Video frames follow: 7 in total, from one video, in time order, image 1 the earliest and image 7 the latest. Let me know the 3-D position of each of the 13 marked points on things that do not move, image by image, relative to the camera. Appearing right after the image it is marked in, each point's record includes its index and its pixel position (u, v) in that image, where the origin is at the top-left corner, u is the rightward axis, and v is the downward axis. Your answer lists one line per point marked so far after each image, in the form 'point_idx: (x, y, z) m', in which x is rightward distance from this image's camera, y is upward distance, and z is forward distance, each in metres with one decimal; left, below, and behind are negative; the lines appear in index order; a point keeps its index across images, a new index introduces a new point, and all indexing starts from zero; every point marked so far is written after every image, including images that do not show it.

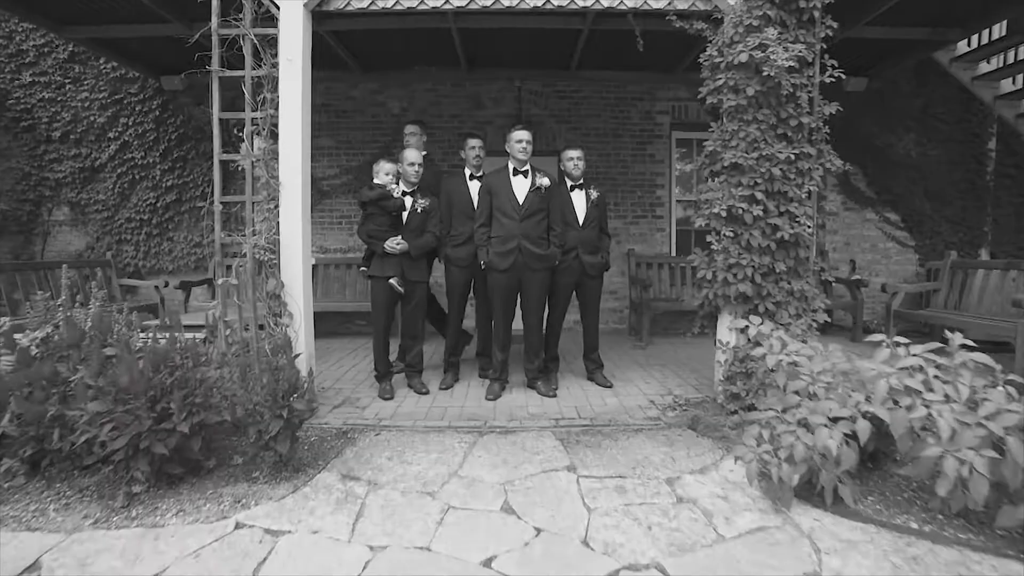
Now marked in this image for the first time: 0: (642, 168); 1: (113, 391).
0: (+1.7, +1.5, +6.7) m
1: (-1.7, -0.4, +2.3) m
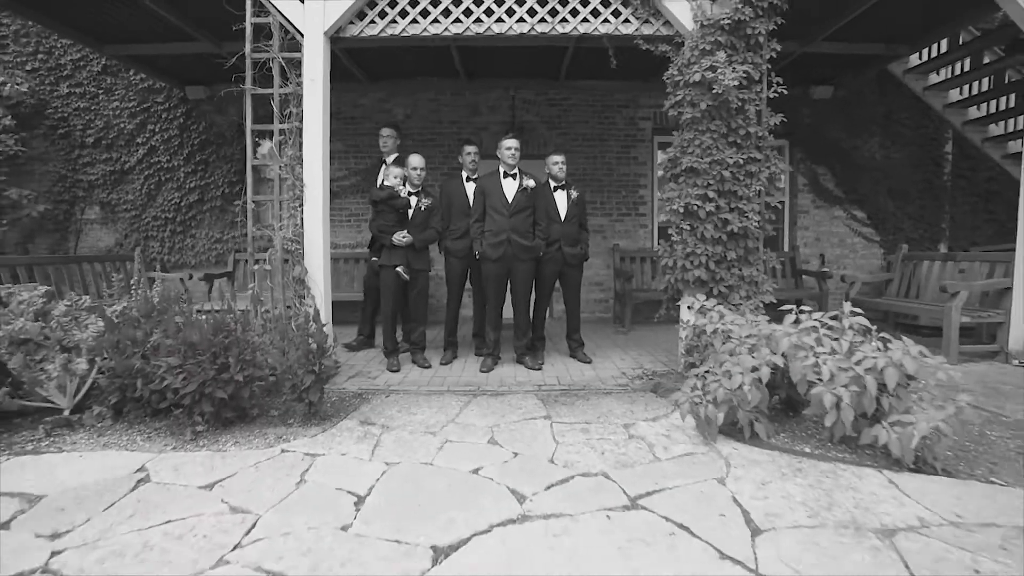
0: (+1.6, +1.6, +7.3) m
1: (-1.8, -0.3, +2.9) m
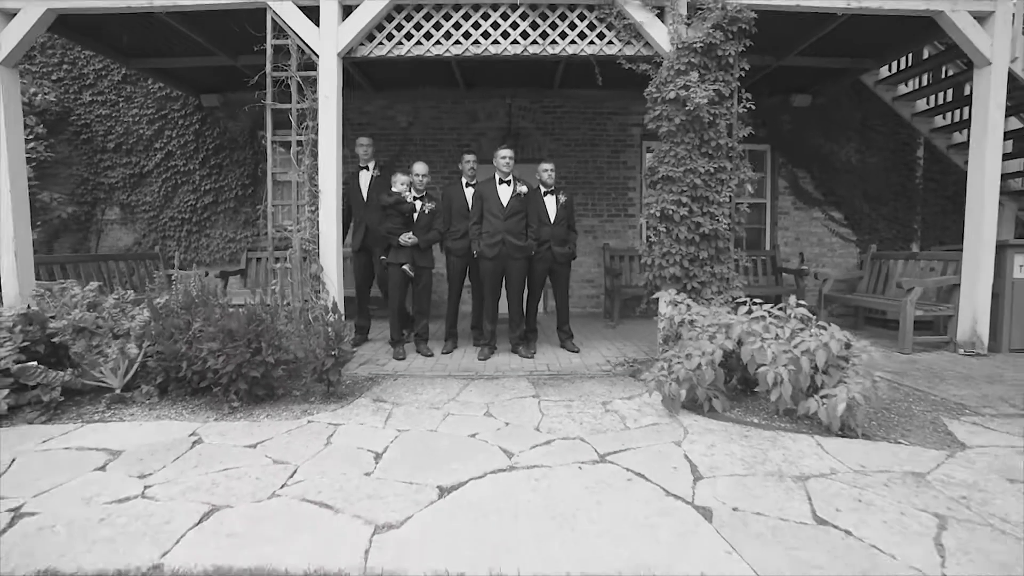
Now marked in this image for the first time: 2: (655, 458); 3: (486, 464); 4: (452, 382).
0: (+1.5, +1.7, +7.7) m
1: (-1.8, -0.3, +3.3) m
2: (+0.7, -0.8, +2.6) m
3: (-0.1, -0.8, +2.5) m
4: (-0.5, -0.7, +4.2) m
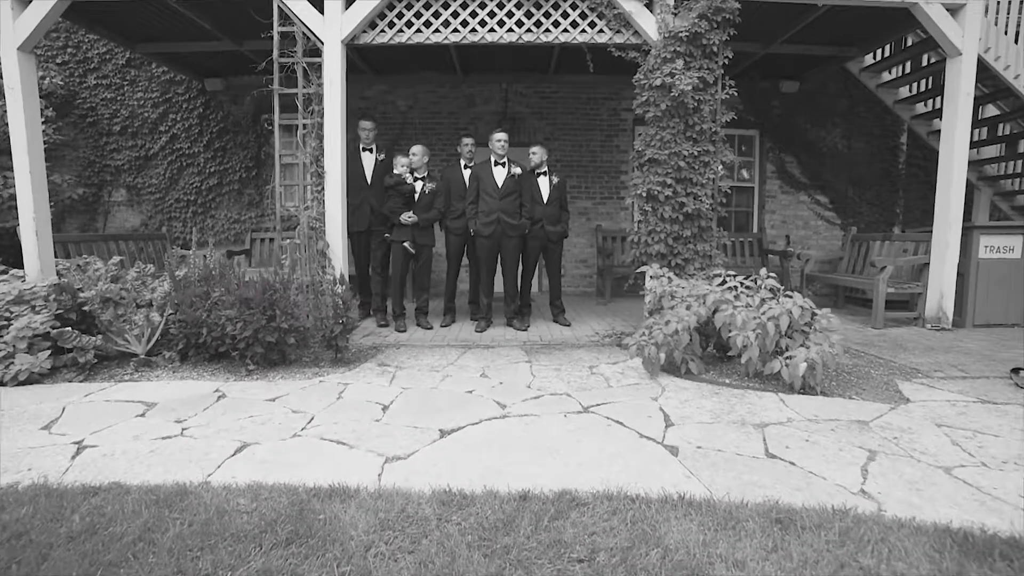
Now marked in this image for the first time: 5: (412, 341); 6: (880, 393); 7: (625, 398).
0: (+1.5, +2.0, +8.0) m
1: (-1.9, -0.1, +3.6) m
2: (+0.7, -0.7, +2.9) m
3: (-0.2, -0.7, +2.8) m
4: (-0.5, -0.5, +4.5) m
5: (-0.9, -0.5, +4.8) m
6: (+2.2, -0.6, +3.2) m
7: (+0.7, -0.7, +3.1) m
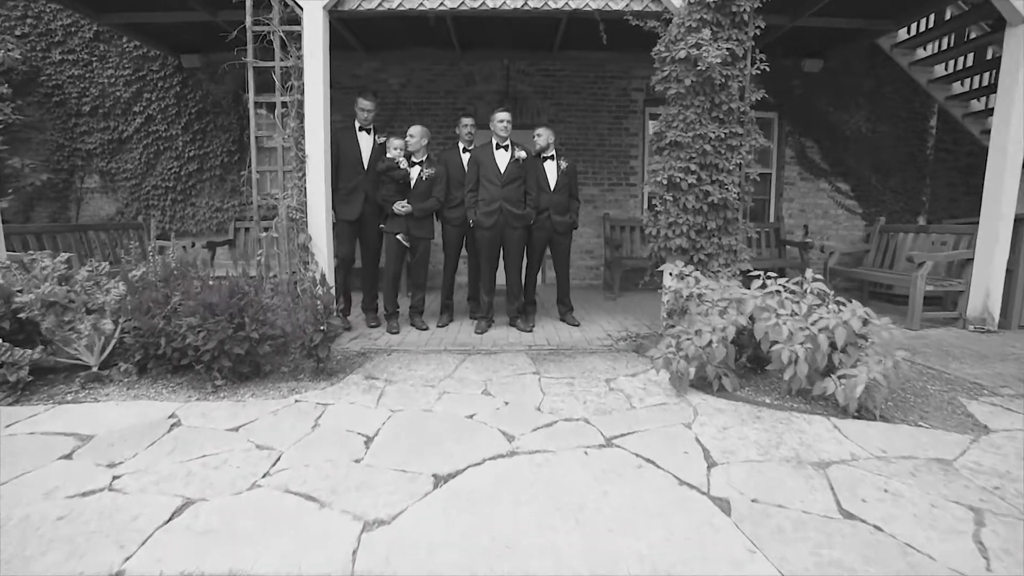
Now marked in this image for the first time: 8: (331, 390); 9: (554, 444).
0: (+1.5, +2.1, +7.5) m
1: (-1.8, -0.1, +3.1) m
2: (+0.7, -0.7, +2.5) m
3: (-0.1, -0.7, +2.3) m
4: (-0.5, -0.5, +4.0) m
5: (-0.9, -0.5, +4.3) m
6: (+2.3, -0.7, +2.7) m
7: (+0.7, -0.7, +2.7) m
8: (-1.1, -0.6, +3.2) m
9: (+0.2, -0.7, +2.4) m
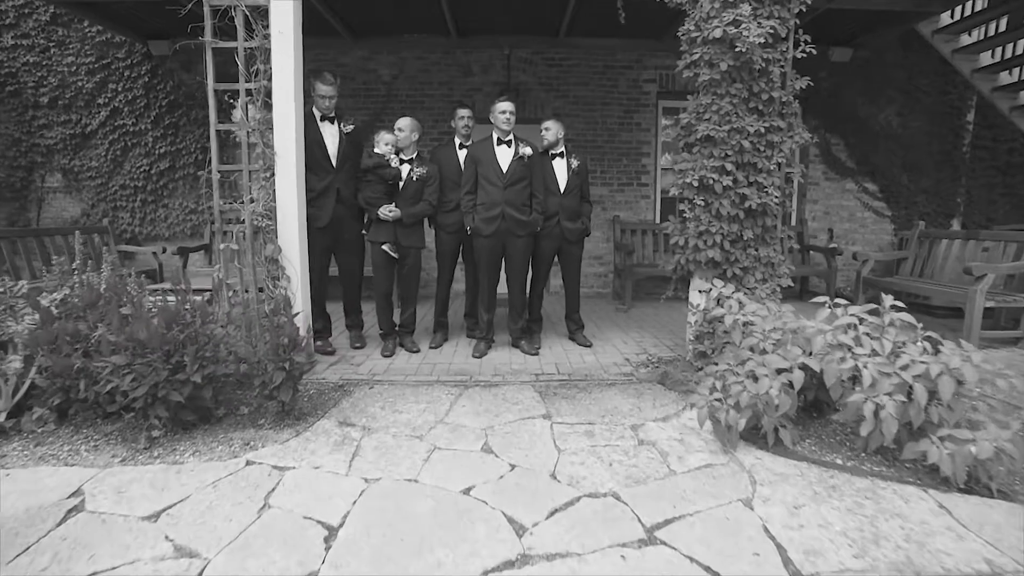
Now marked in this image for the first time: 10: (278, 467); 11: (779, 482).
0: (+1.5, +2.0, +6.8) m
1: (-1.8, -0.3, +2.5) m
2: (+0.7, -0.9, +1.9) m
3: (-0.1, -0.9, +1.7) m
4: (-0.5, -0.7, +3.4) m
5: (-0.8, -0.6, +3.7) m
6: (+2.3, -0.8, +2.1) m
7: (+0.7, -0.8, +2.1) m
8: (-1.1, -0.8, +2.6) m
9: (+0.2, -0.9, +1.8) m
10: (-1.0, -0.8, +2.3) m
11: (+1.1, -0.8, +2.3) m
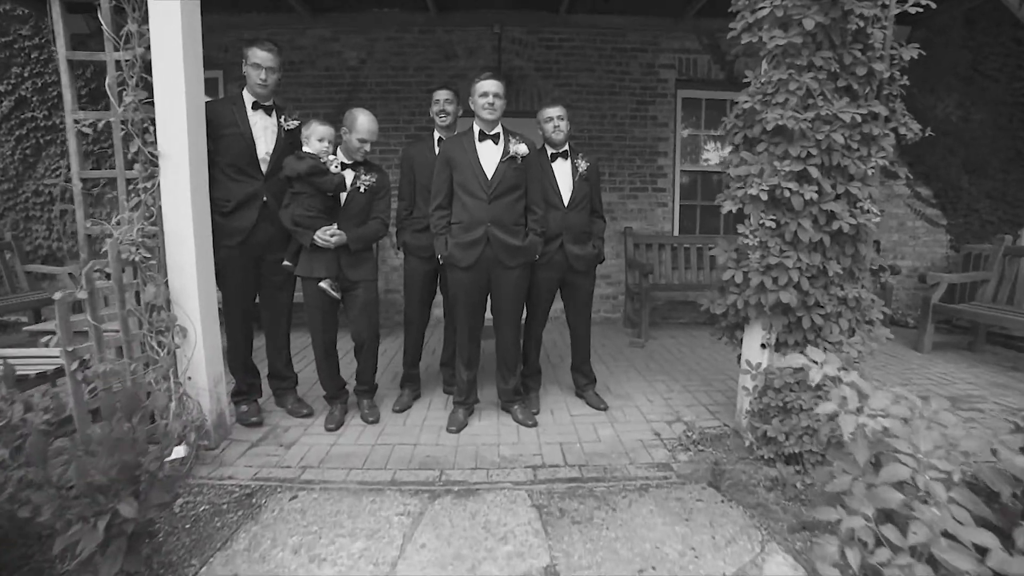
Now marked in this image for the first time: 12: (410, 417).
0: (+1.4, +1.7, +5.7) m
1: (-1.8, -0.6, +1.4) m
2: (+0.7, -1.2, +0.7) m
3: (-0.1, -1.2, +0.6) m
4: (-0.5, -1.0, +2.3) m
5: (-0.9, -0.9, +2.6) m
6: (+2.3, -1.1, +1.0) m
7: (+0.7, -1.1, +0.9) m
8: (-1.1, -1.1, +1.5) m
9: (+0.2, -1.1, +0.7) m
10: (-1.1, -1.1, +1.2) m
11: (+1.1, -1.1, +1.1) m
12: (-0.6, -0.8, +3.2) m
